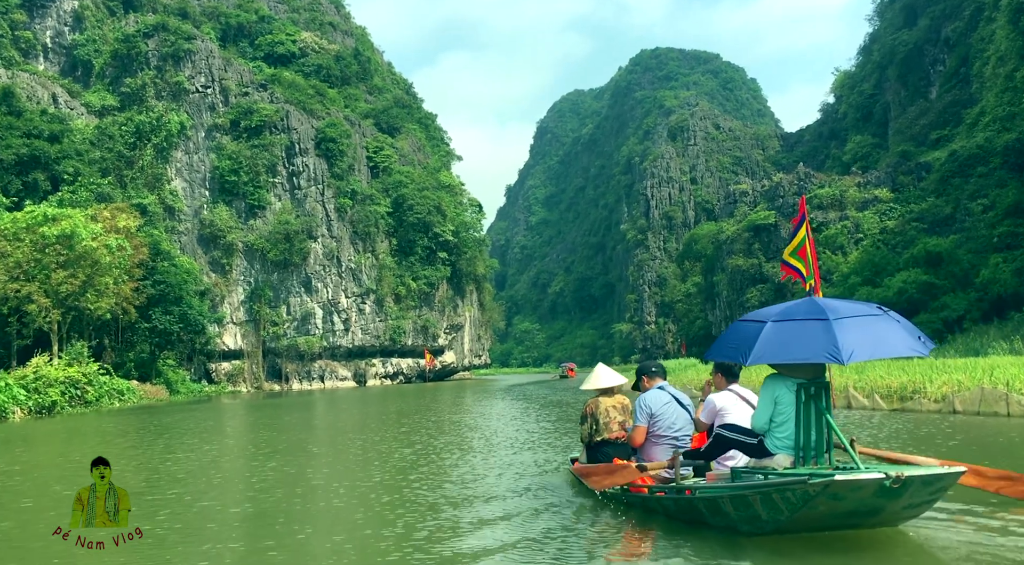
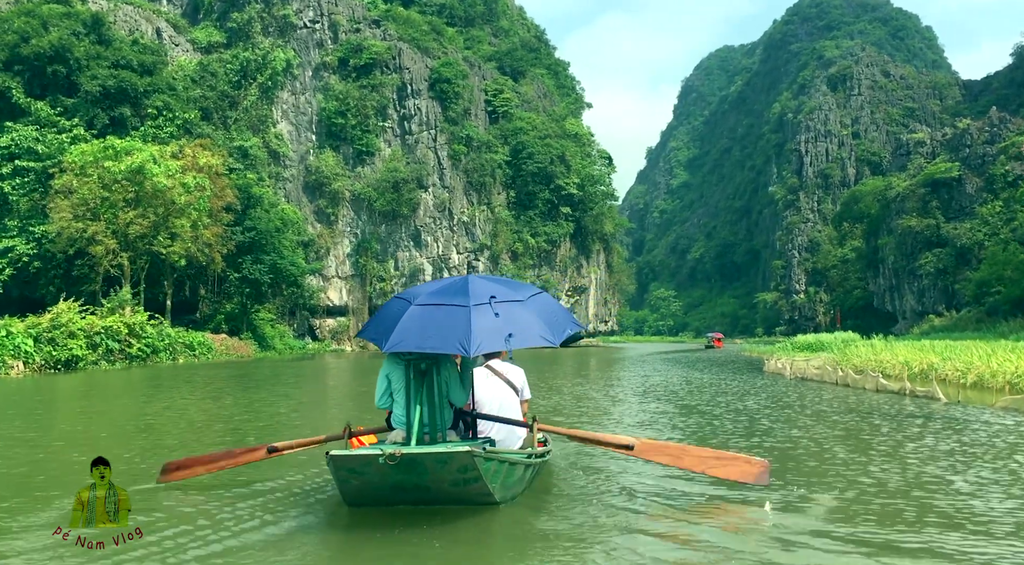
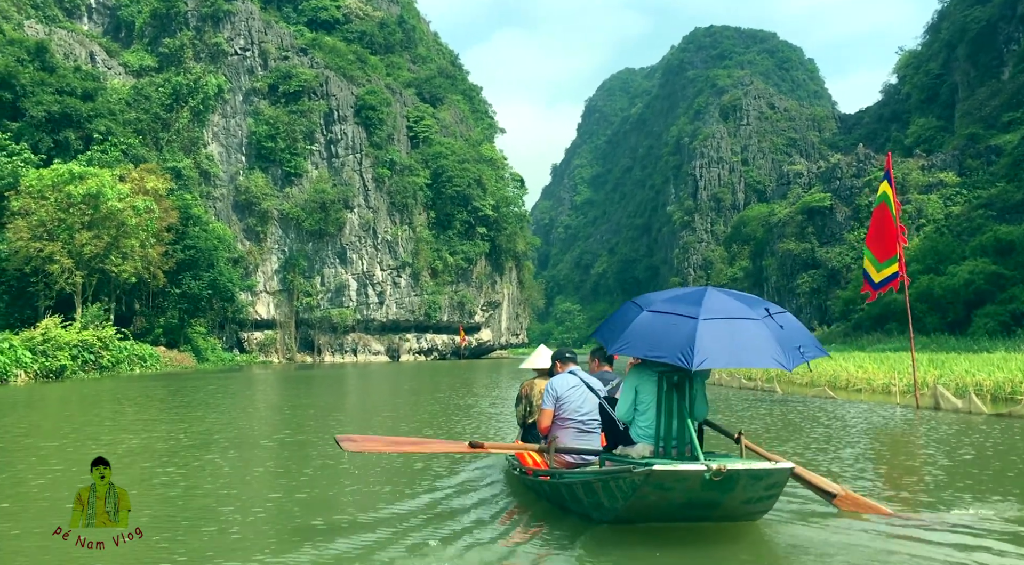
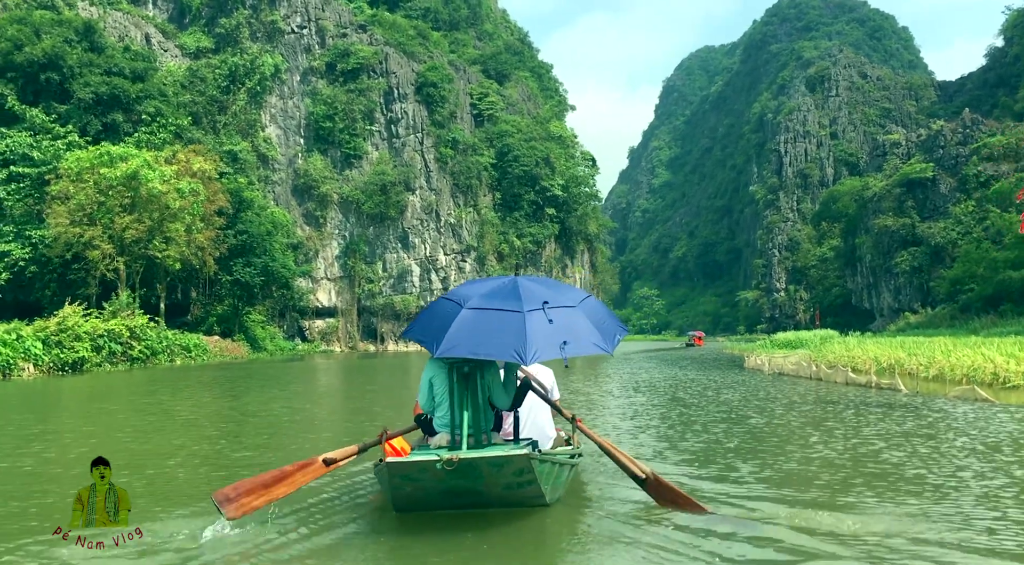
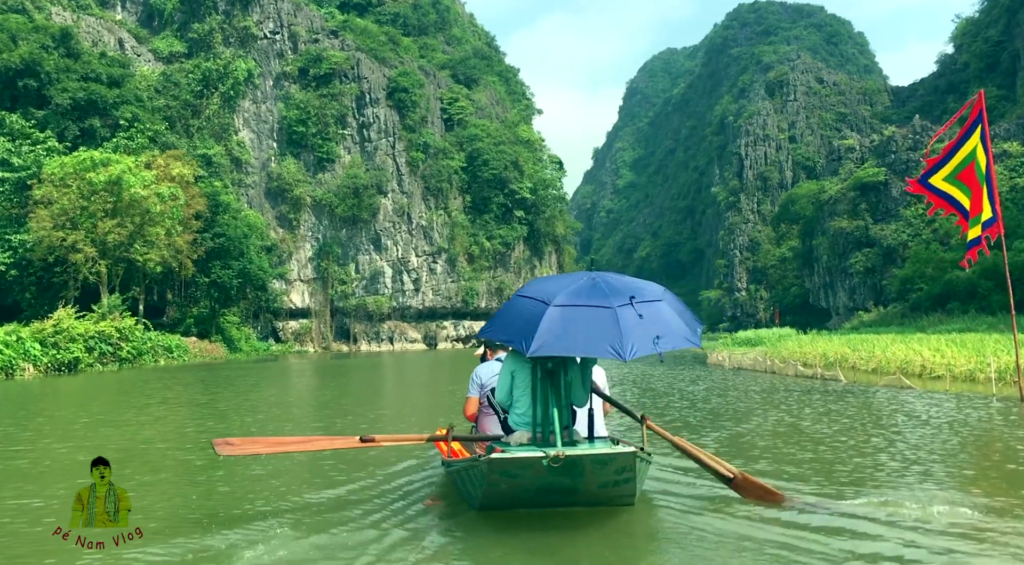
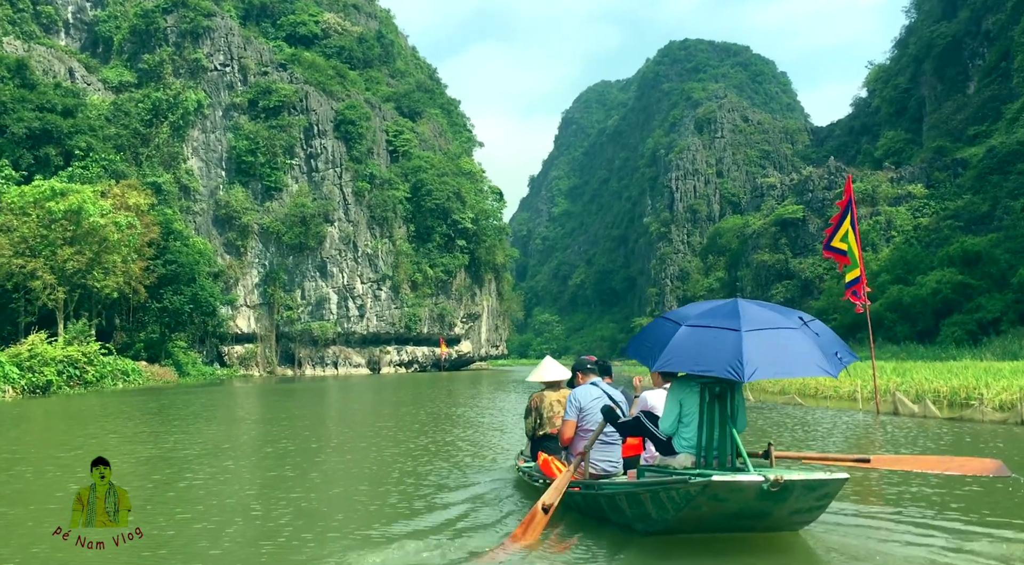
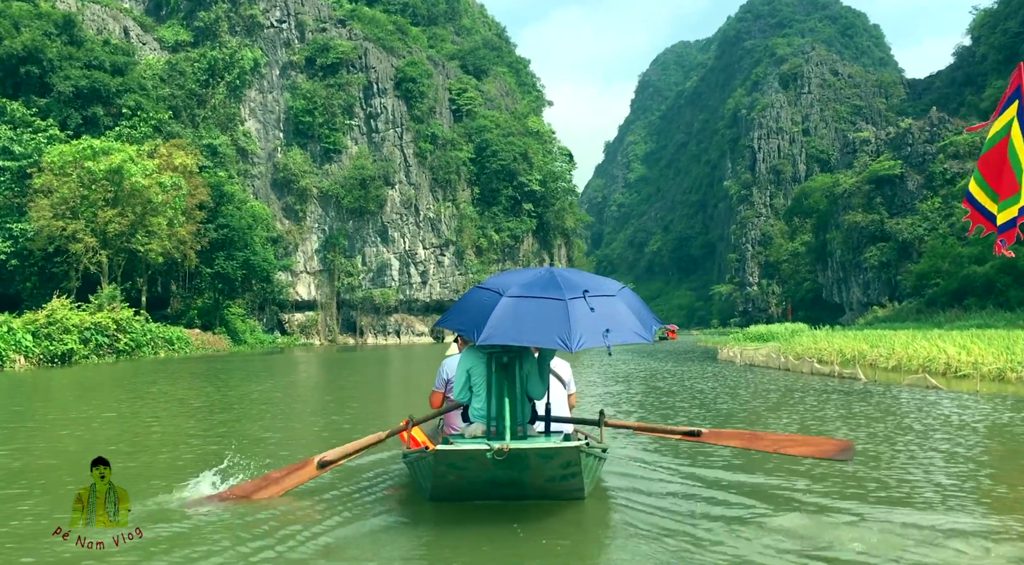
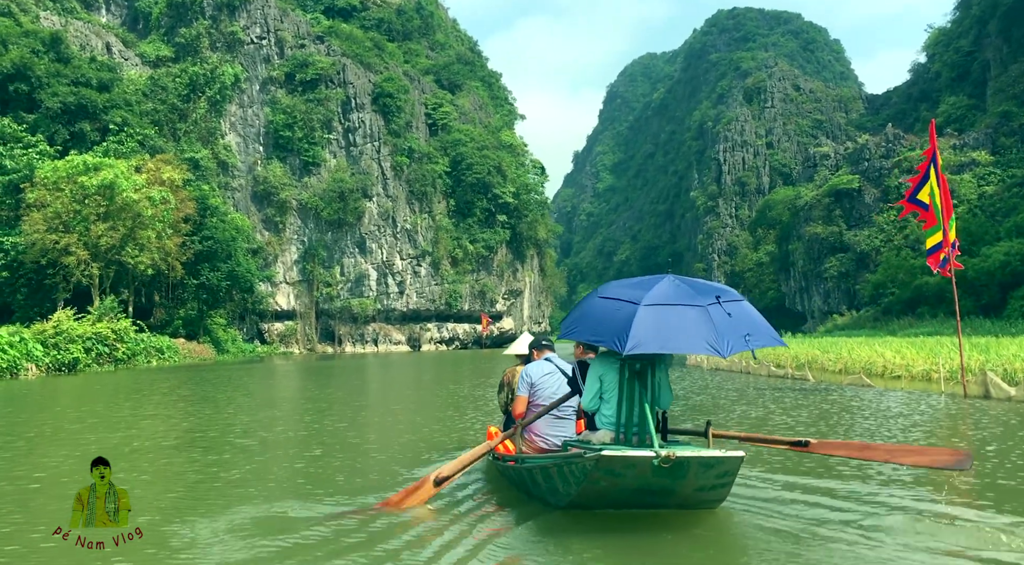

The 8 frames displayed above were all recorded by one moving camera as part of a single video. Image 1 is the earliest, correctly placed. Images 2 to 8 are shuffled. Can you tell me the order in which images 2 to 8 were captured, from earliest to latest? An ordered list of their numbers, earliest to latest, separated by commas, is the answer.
6, 3, 8, 5, 7, 4, 2
